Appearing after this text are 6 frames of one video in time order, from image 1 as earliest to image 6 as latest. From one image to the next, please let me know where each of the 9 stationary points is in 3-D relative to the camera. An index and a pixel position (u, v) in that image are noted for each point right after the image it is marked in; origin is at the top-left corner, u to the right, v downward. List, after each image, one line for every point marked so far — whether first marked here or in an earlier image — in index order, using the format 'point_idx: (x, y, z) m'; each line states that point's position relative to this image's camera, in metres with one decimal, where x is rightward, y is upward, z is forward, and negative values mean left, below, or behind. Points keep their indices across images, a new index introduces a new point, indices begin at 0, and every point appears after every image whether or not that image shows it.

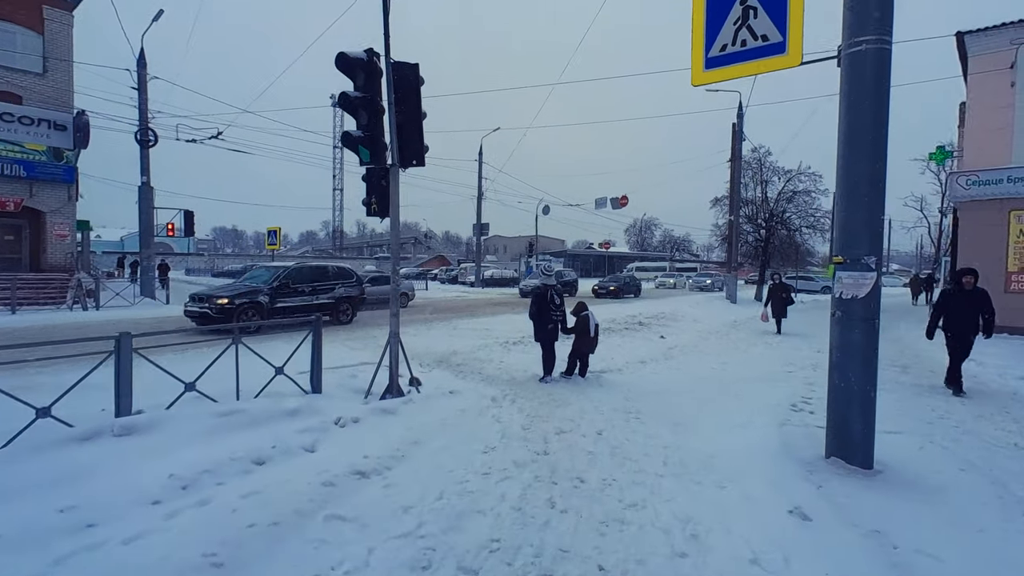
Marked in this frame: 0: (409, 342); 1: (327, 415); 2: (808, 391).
0: (-2.5, -1.3, +13.1) m
1: (-1.8, -1.2, +5.3) m
2: (+4.3, -1.5, +7.9) m
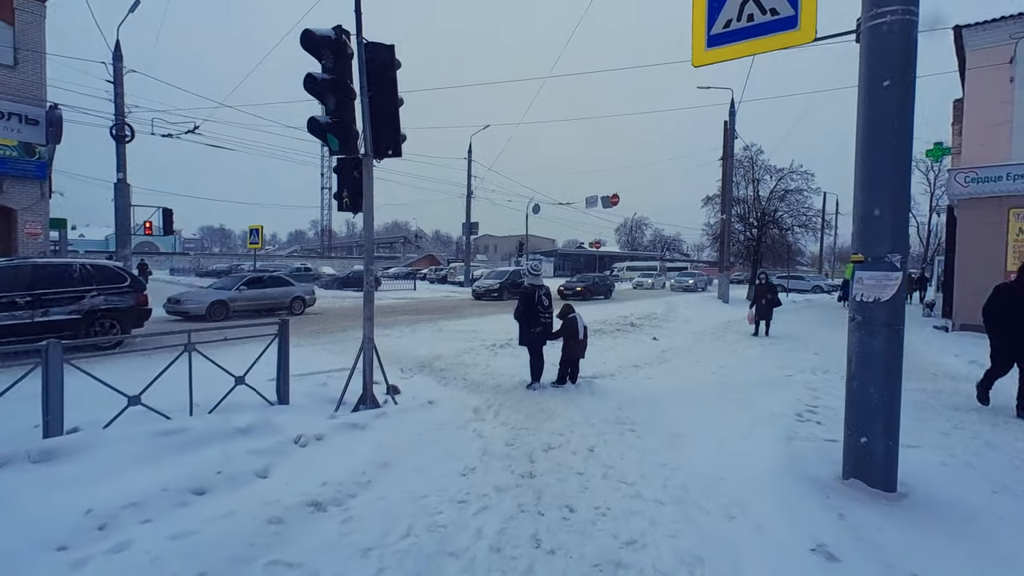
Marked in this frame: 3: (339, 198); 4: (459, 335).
0: (-2.8, -1.3, +12.5) m
1: (-1.9, -1.2, +4.7) m
2: (+4.1, -1.5, +7.4) m
3: (-2.0, +1.1, +6.4) m
4: (-1.4, -1.2, +14.3) m
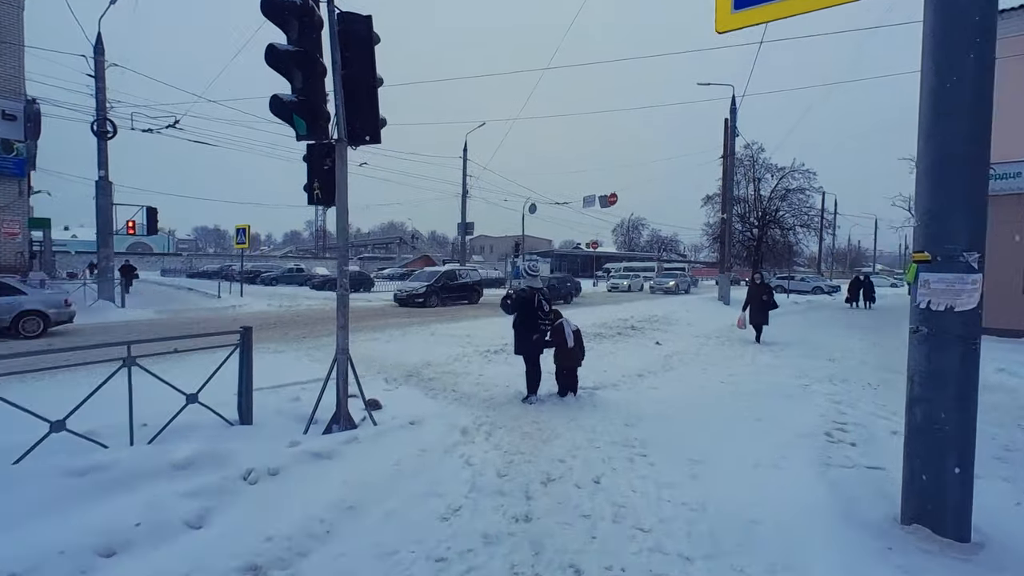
0: (-2.9, -1.4, +11.7) m
1: (-2.0, -1.3, +4.0) m
2: (+4.0, -1.5, +6.7) m
3: (-2.1, +1.0, +5.6) m
4: (-1.5, -1.3, +13.6) m
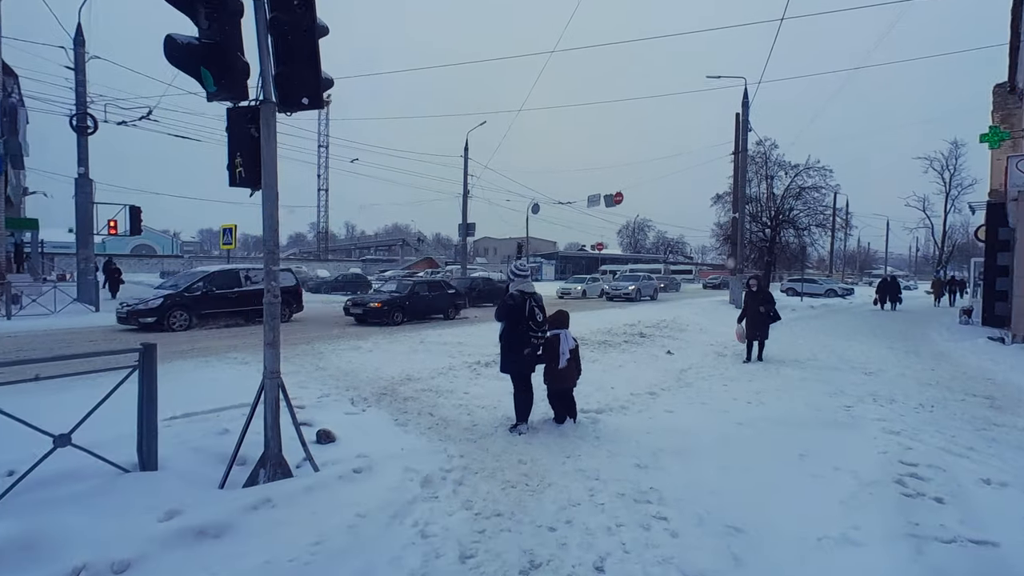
0: (-3.0, -1.4, +10.5) m
1: (-2.2, -1.3, +2.7) m
2: (+3.8, -1.6, +5.4) m
3: (-2.3, +1.0, +4.4) m
4: (-1.6, -1.4, +12.3) m
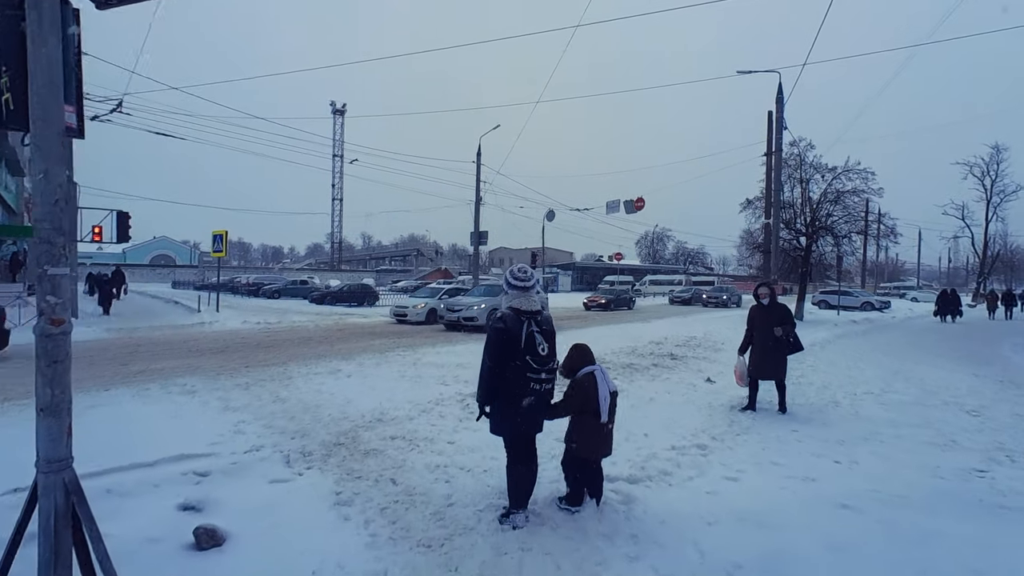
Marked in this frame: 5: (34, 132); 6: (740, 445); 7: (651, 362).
0: (-2.9, -1.6, +8.5) m
1: (-2.3, -1.4, +0.7) m
2: (+3.8, -1.7, +3.3) m
3: (-2.4, +0.9, +2.5) m
4: (-1.5, -1.6, +10.3) m
5: (-2.0, +0.7, +2.4) m
6: (+2.5, -1.7, +6.1) m
7: (+3.0, -1.6, +11.6) m
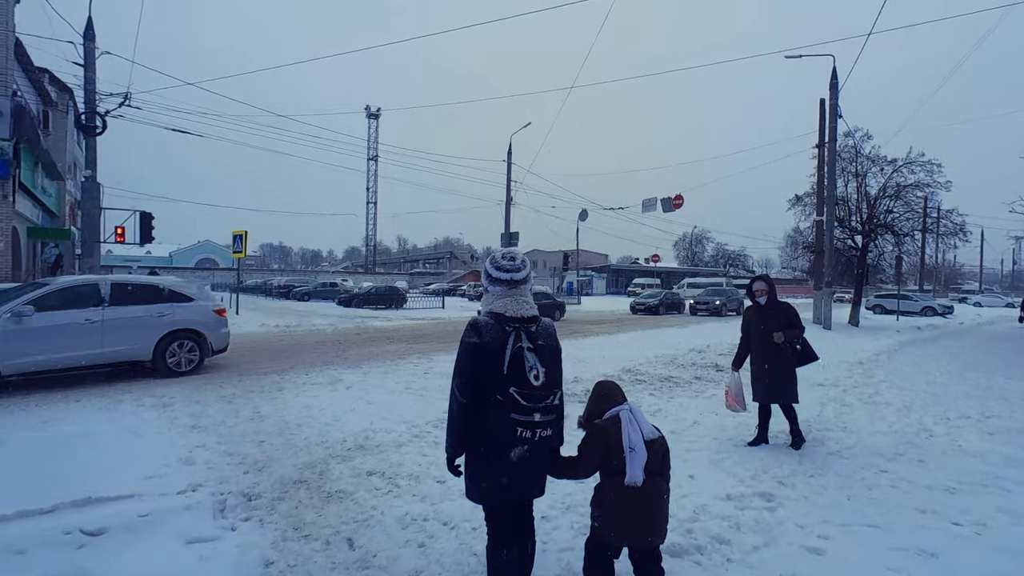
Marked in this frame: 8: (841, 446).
0: (-2.7, -1.6, +7.4) m
1: (-2.6, -1.3, -0.4) m
2: (+3.6, -1.7, +1.7) m
3: (-2.5, +0.9, +1.4) m
4: (-1.1, -1.6, +9.1) m
5: (-2.2, +0.7, +1.2) m
6: (+2.6, -1.7, +4.6) m
7: (+3.4, -1.6, +10.1) m
8: (+3.7, -1.7, +6.2) m
